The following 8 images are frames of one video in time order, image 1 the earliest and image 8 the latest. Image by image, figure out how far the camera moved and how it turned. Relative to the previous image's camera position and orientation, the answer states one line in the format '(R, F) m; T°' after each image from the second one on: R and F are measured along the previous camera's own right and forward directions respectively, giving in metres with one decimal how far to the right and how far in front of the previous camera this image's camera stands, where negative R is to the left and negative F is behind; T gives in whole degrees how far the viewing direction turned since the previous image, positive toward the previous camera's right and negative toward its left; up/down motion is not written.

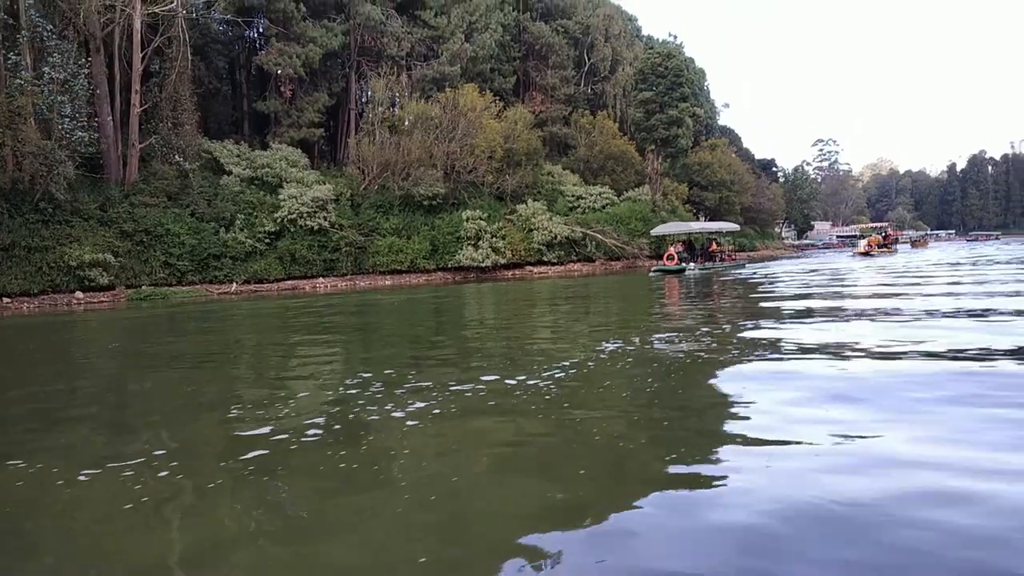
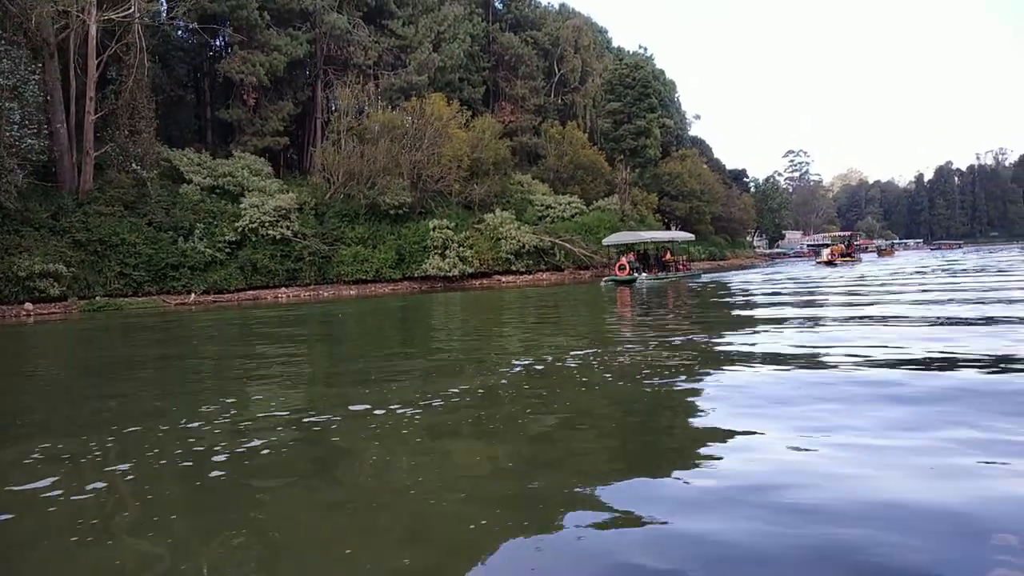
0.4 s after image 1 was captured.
(+0.4, +0.2) m; +2°
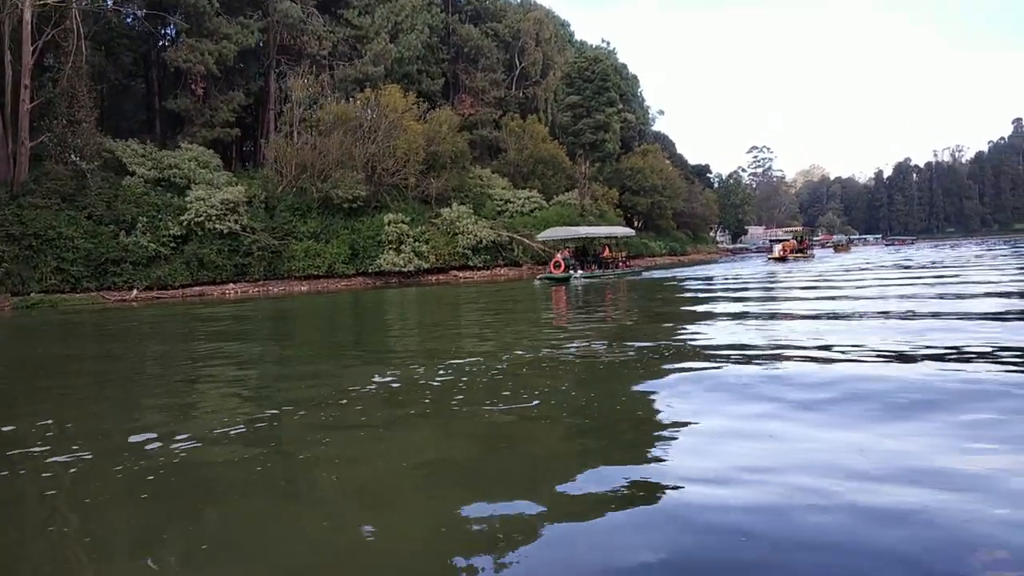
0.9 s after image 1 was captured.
(+0.5, +0.3) m; +2°
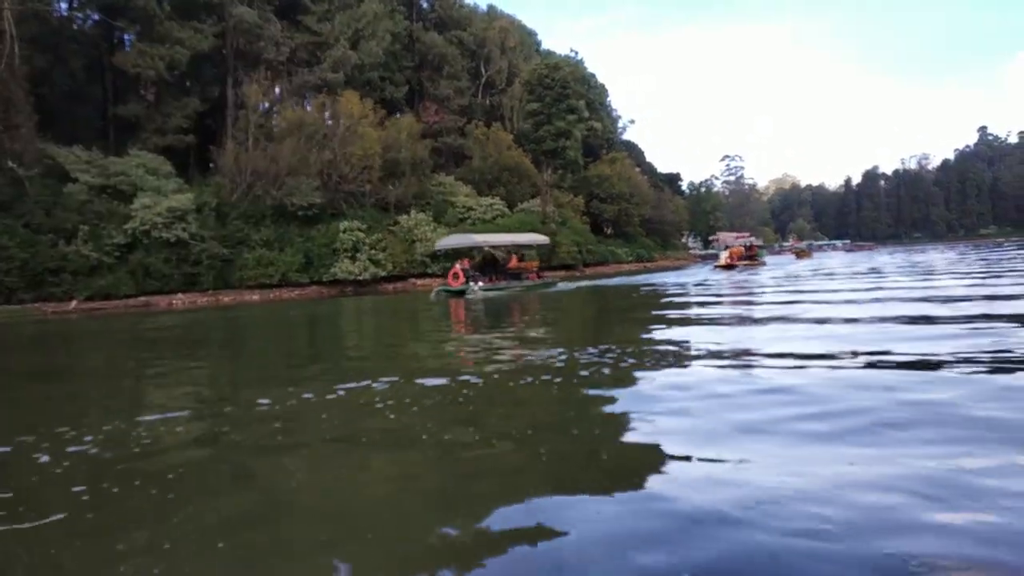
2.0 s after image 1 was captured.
(+0.8, +0.4) m; +2°
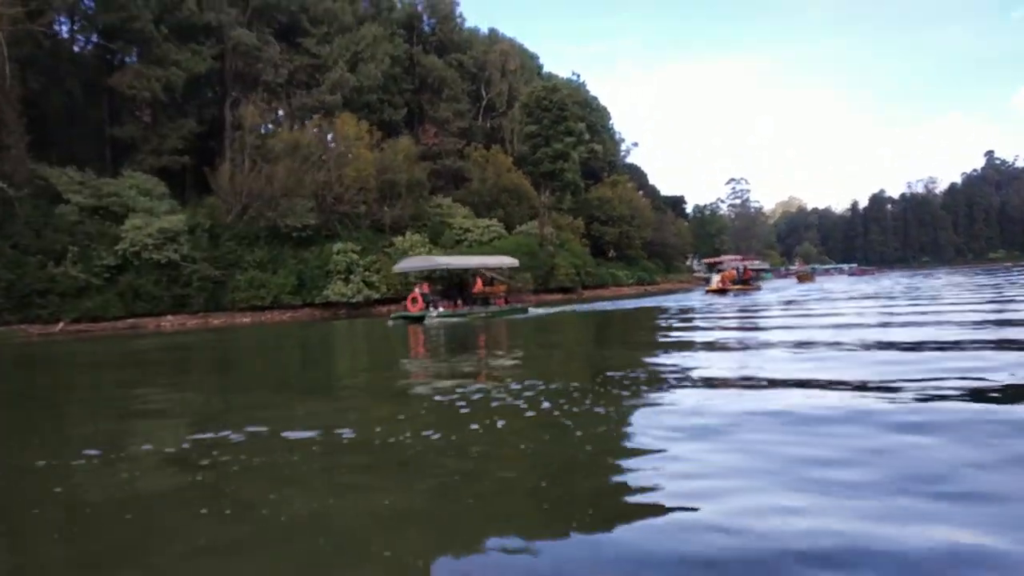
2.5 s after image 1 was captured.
(+0.5, +0.4) m; -1°
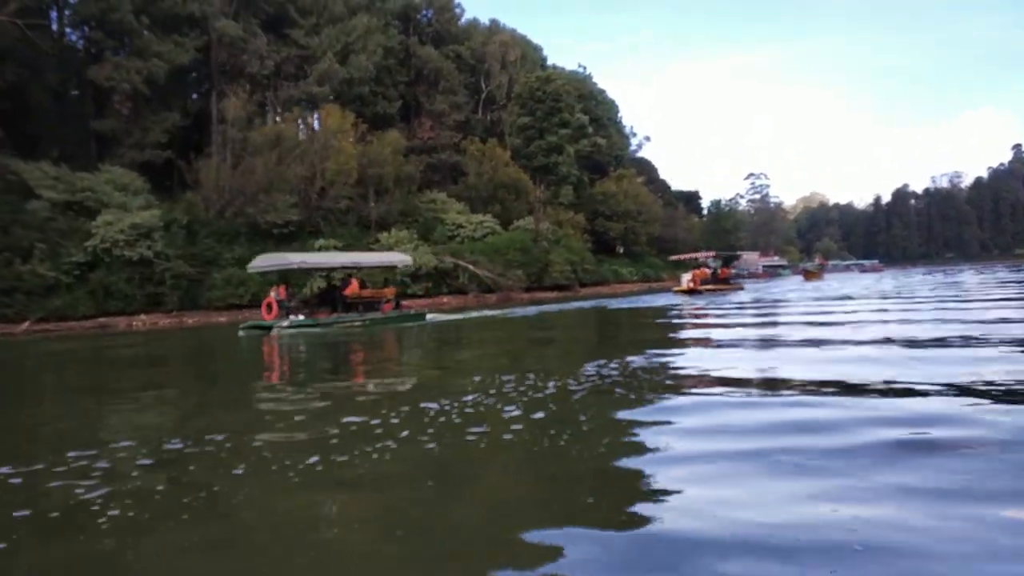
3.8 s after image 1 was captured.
(+1.2, +1.1) m; -2°
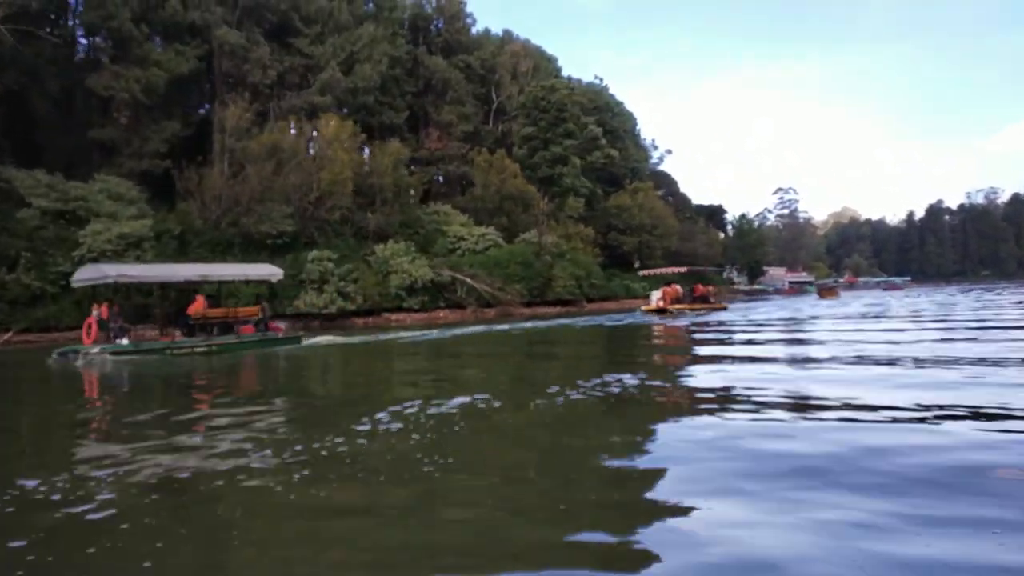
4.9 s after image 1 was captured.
(+1.1, +0.9) m; -2°
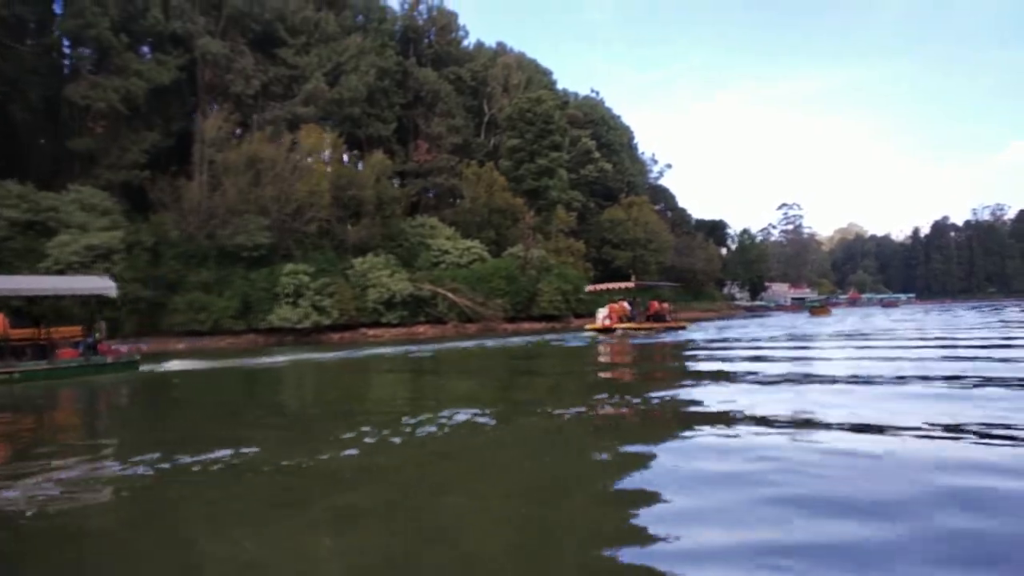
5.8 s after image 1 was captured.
(+0.9, +0.7) m; -1°
